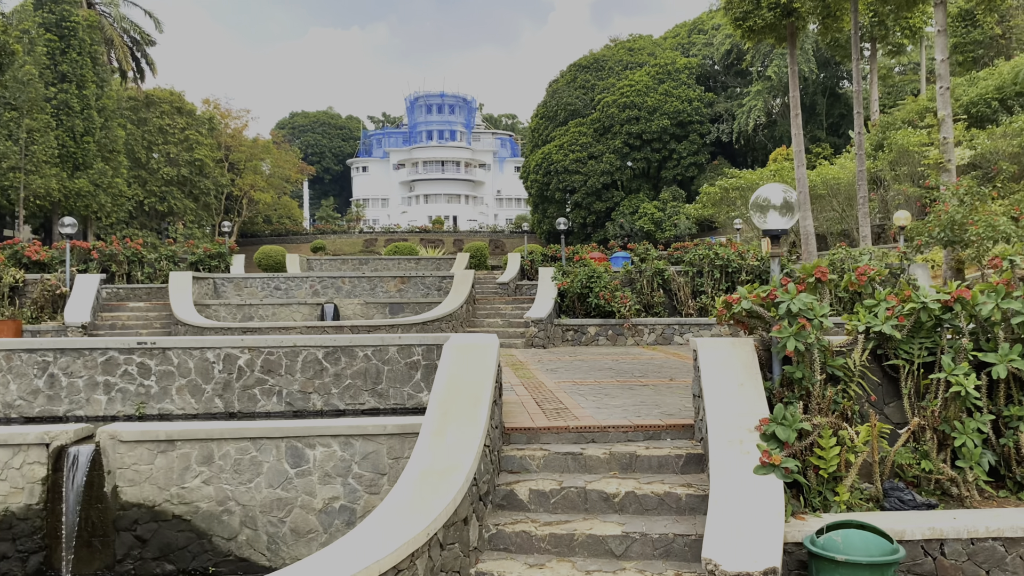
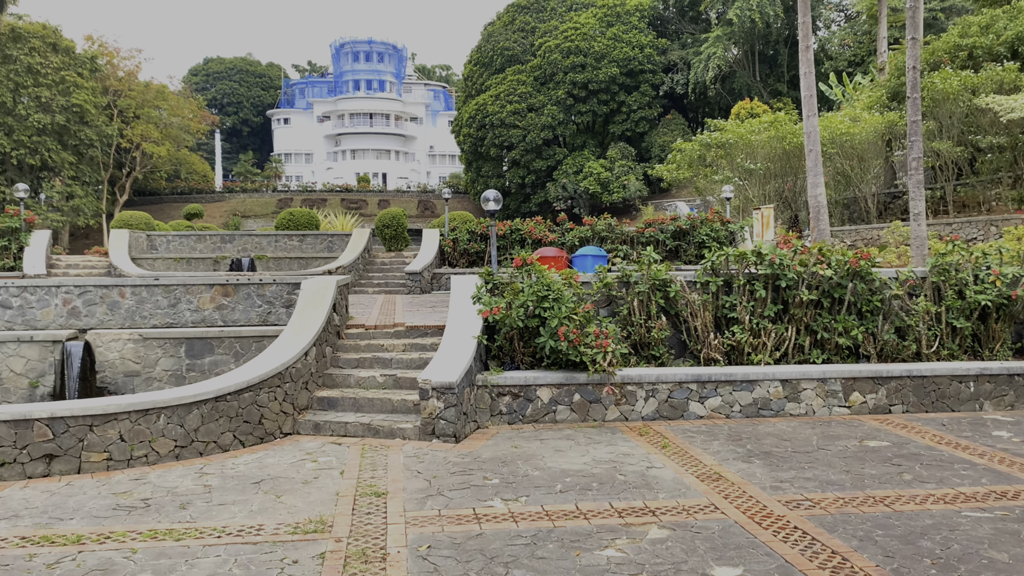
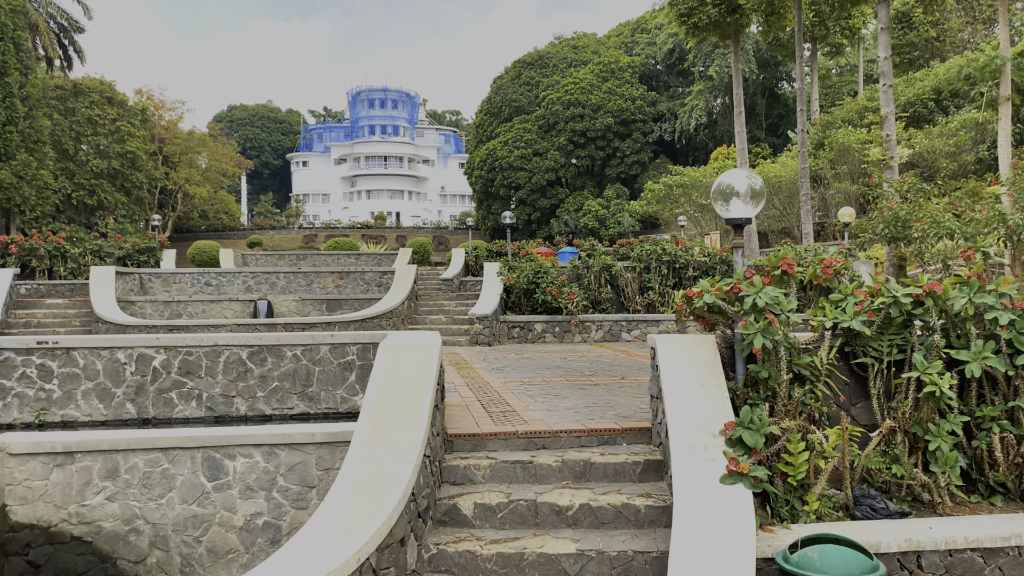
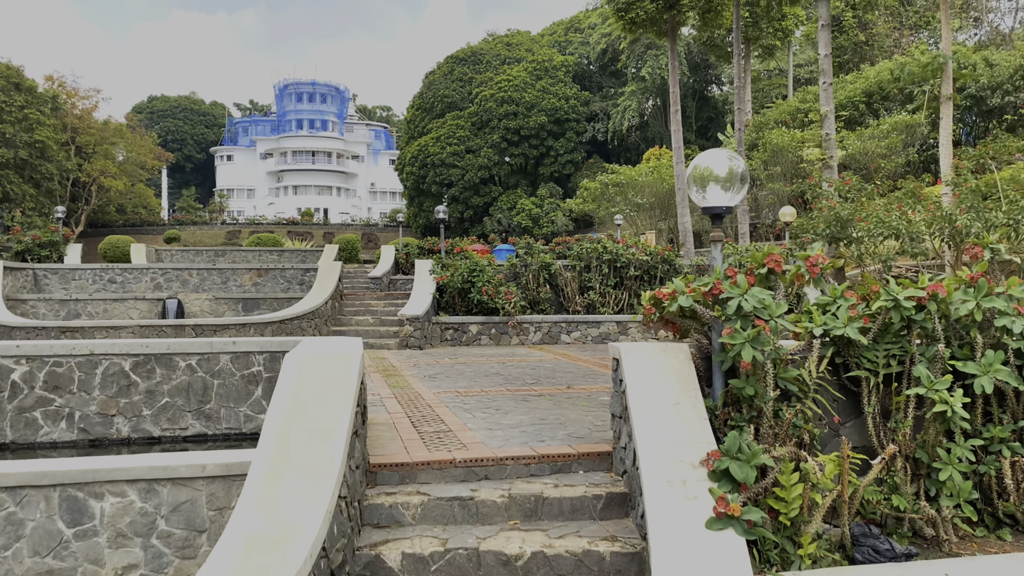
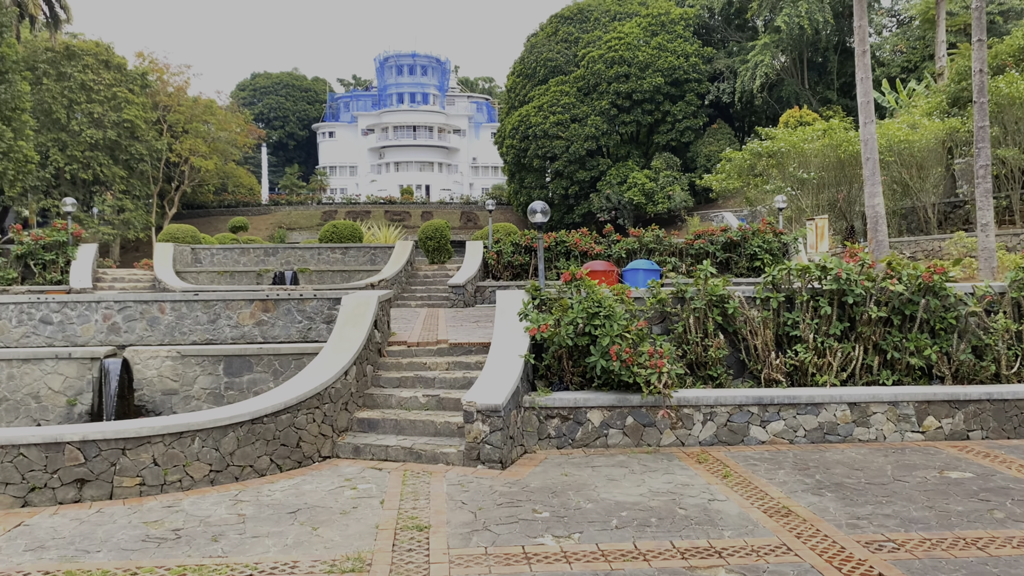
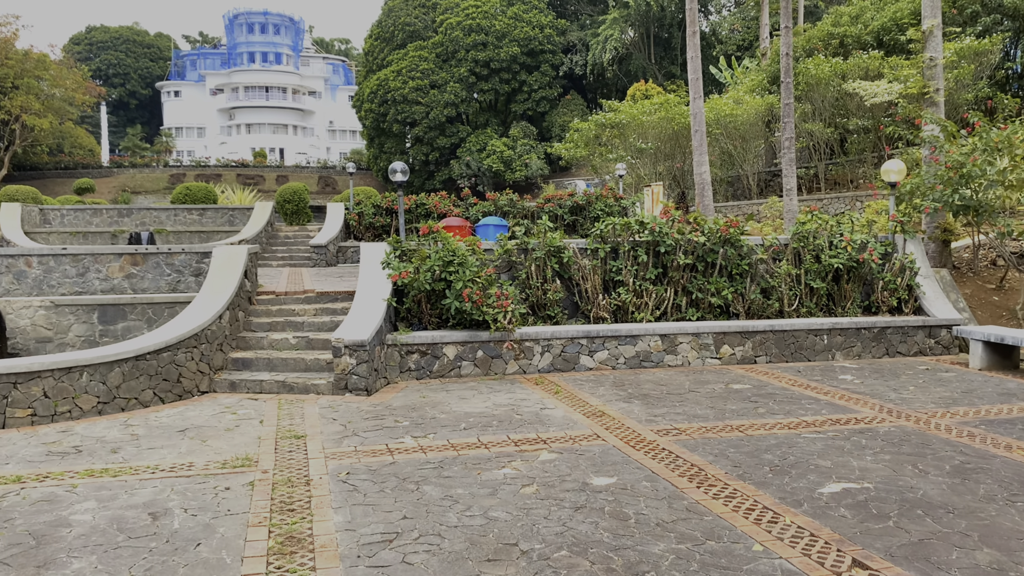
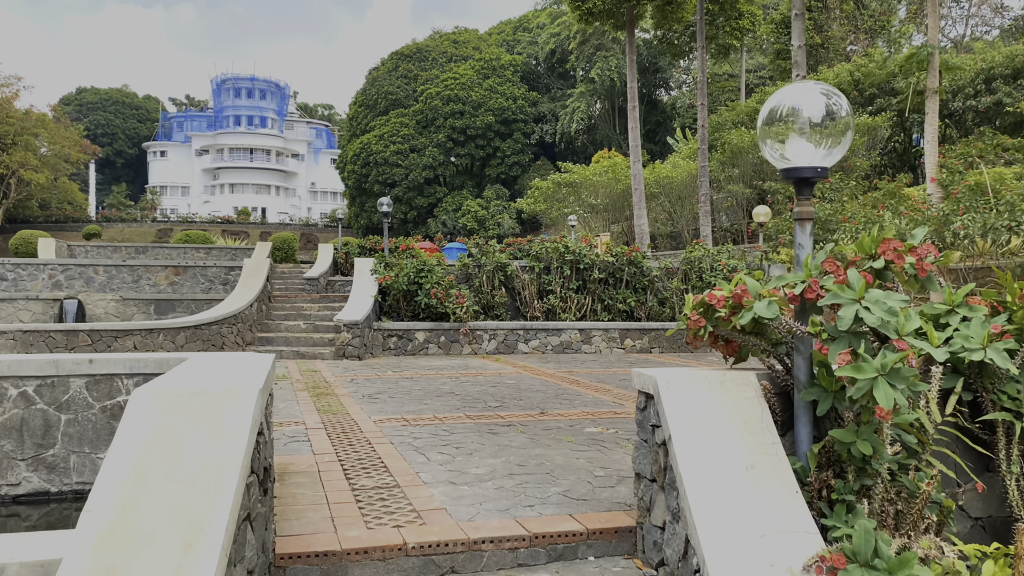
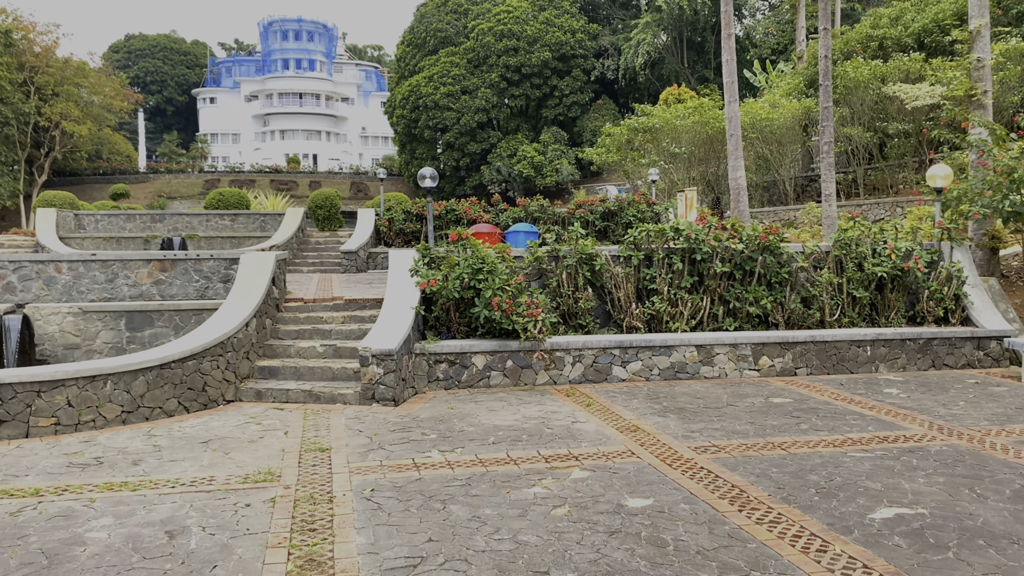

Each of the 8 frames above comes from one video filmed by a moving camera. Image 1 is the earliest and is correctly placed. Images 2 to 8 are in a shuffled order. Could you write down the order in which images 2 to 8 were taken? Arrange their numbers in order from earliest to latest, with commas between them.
3, 4, 7, 6, 8, 2, 5
